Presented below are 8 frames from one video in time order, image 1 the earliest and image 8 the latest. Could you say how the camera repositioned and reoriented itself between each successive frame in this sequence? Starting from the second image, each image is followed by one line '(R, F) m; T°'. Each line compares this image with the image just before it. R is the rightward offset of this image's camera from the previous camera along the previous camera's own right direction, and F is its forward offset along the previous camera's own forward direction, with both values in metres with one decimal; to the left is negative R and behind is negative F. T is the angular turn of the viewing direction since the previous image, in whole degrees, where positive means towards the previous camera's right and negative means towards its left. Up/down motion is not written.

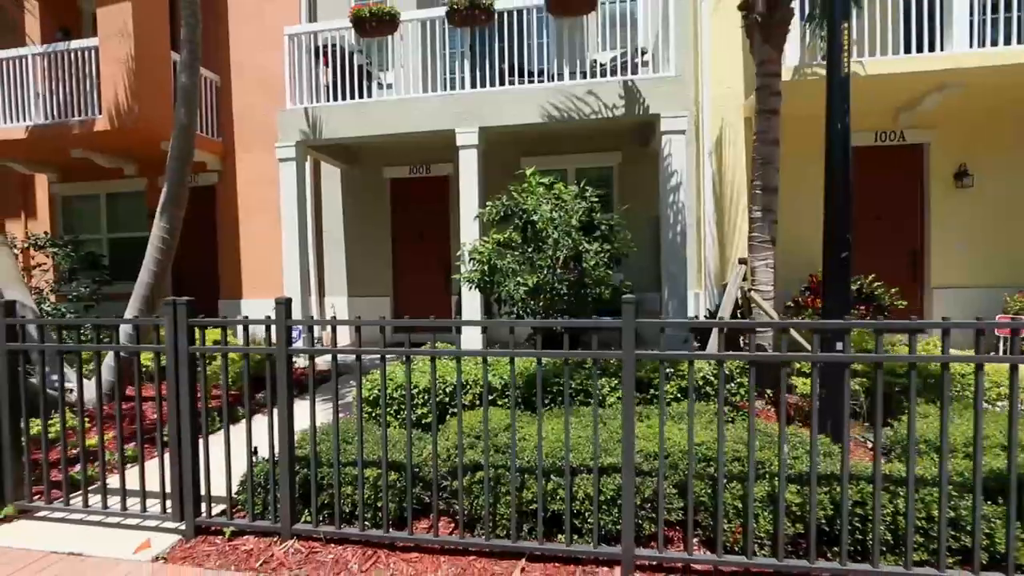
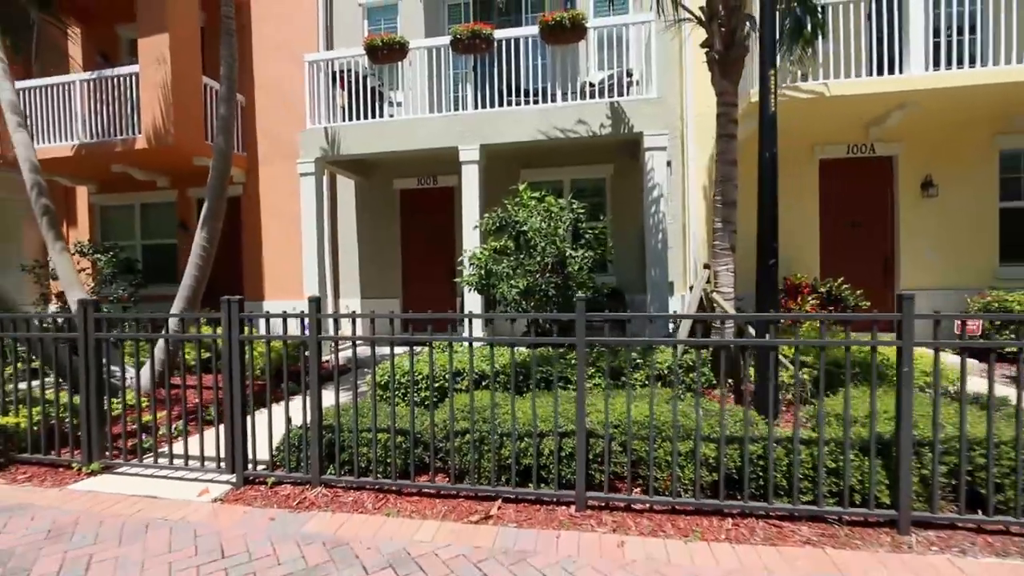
(+0.2, -0.7) m; -1°
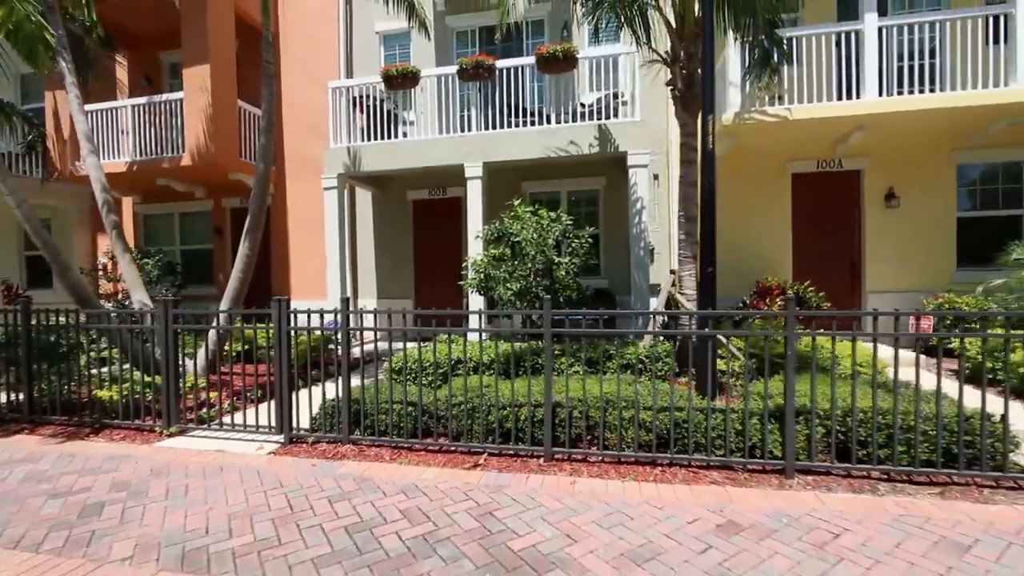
(+0.3, -1.0) m; -2°
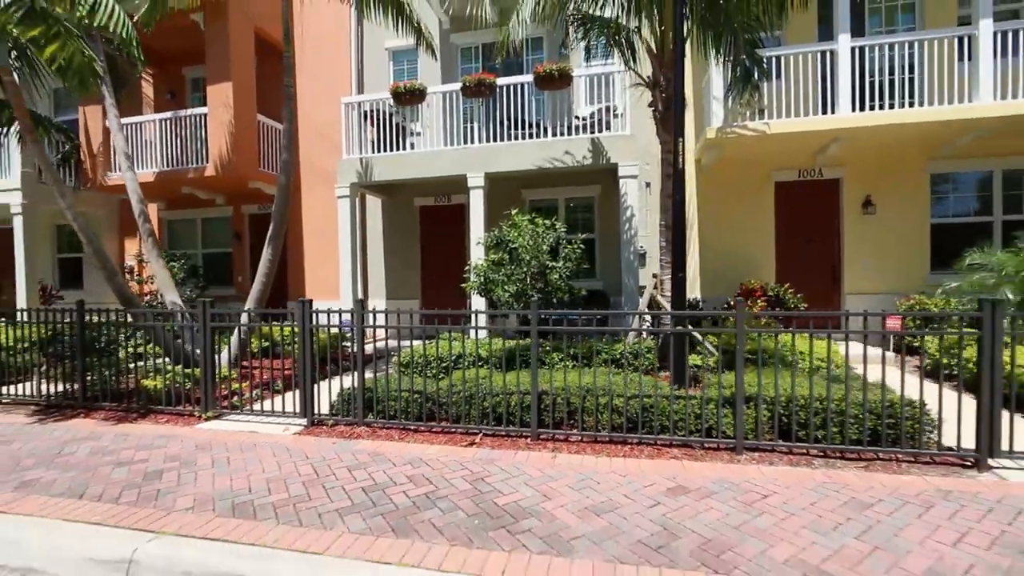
(+0.2, -0.7) m; -1°
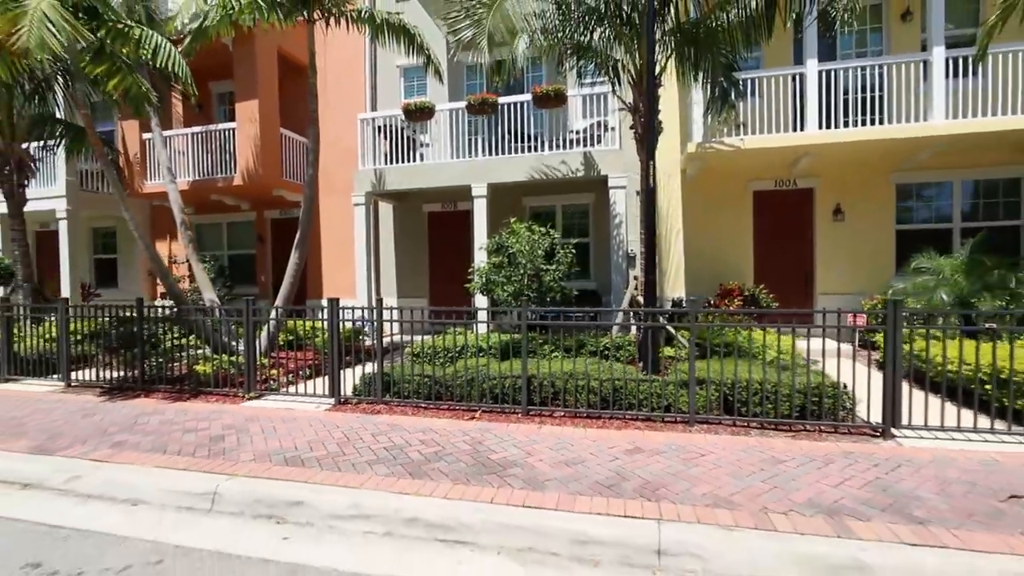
(+0.2, -1.0) m; -1°
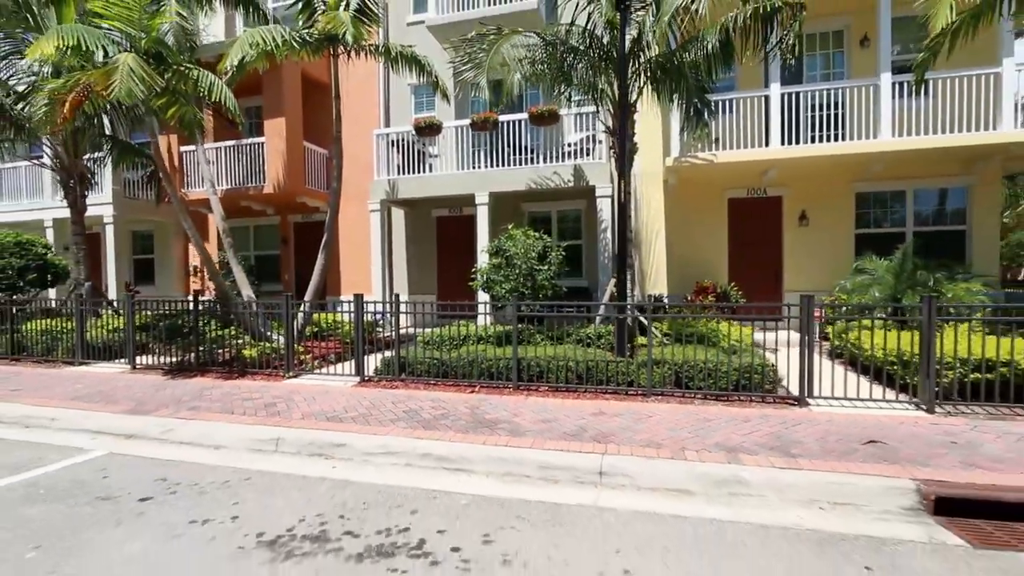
(+0.2, -1.3) m; -1°
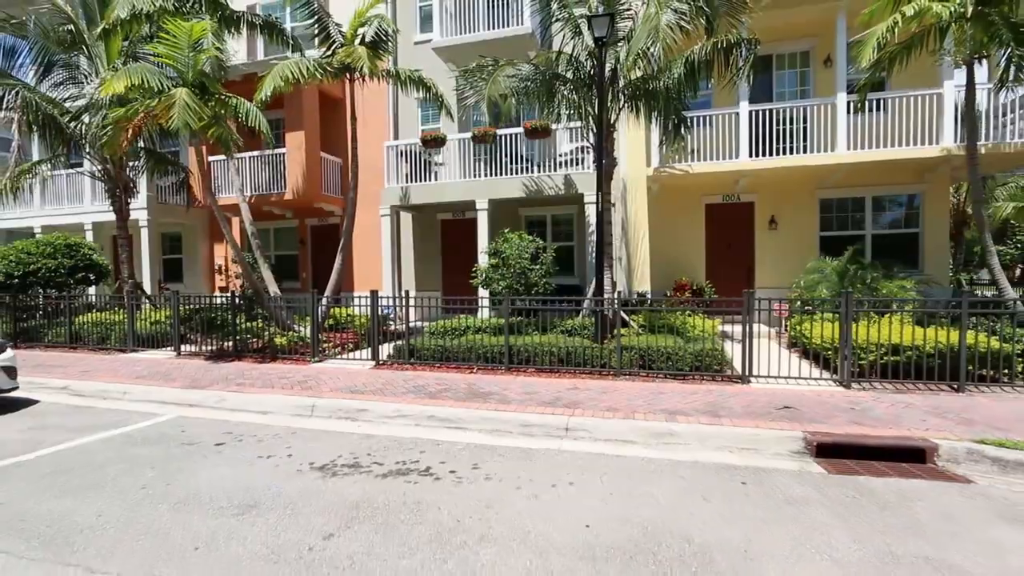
(+0.2, -1.3) m; -1°
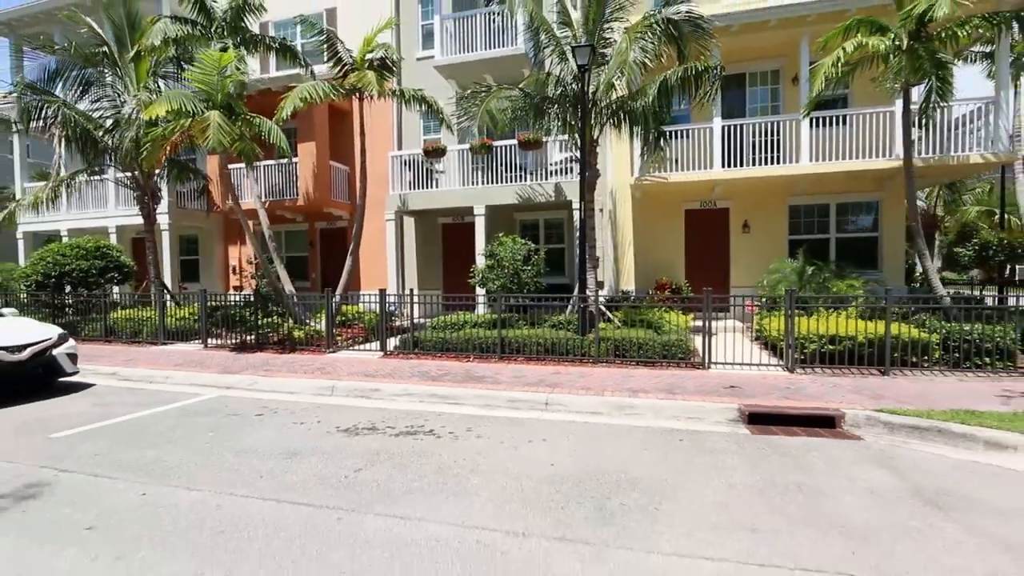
(+0.2, -1.2) m; 0°
